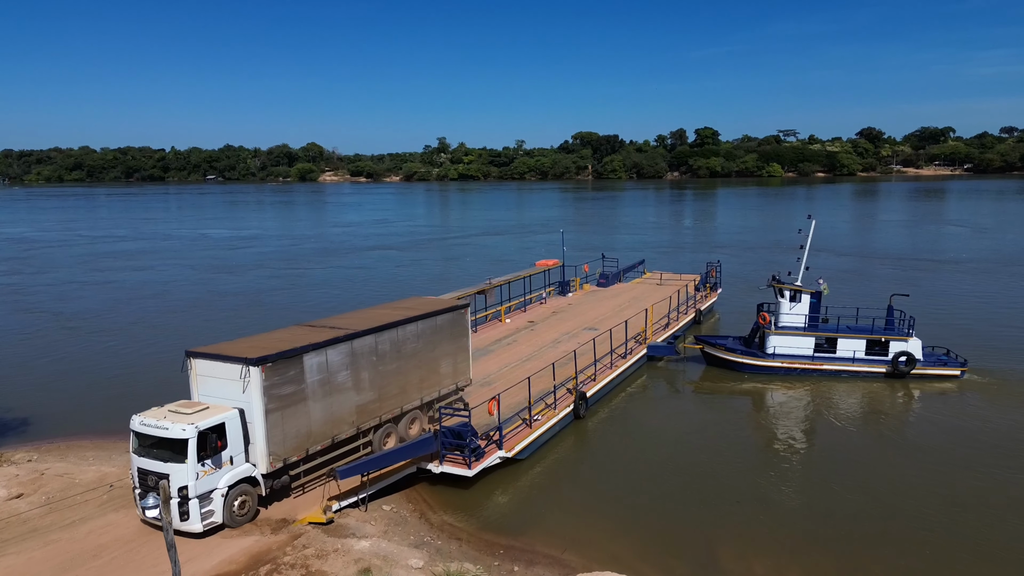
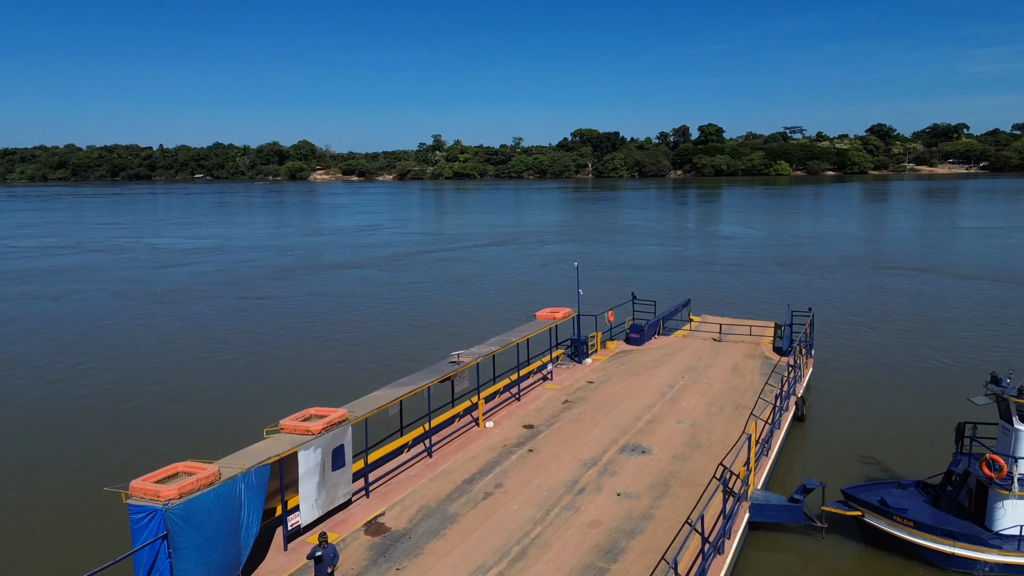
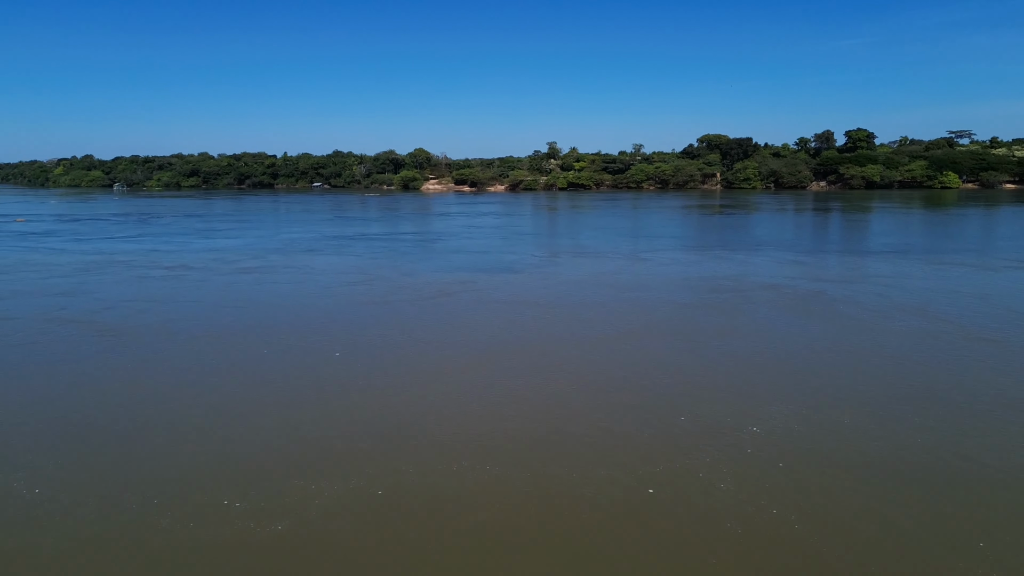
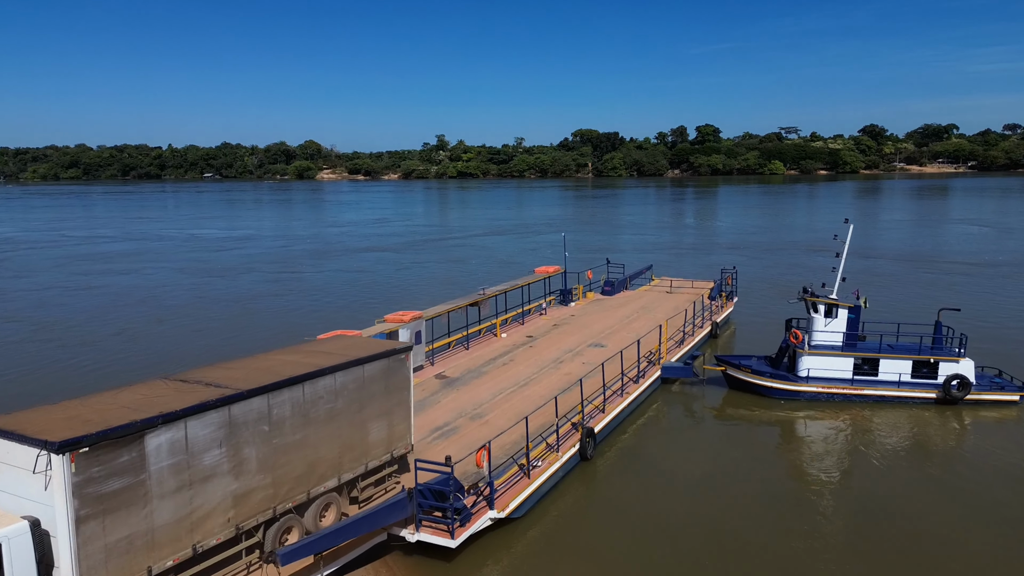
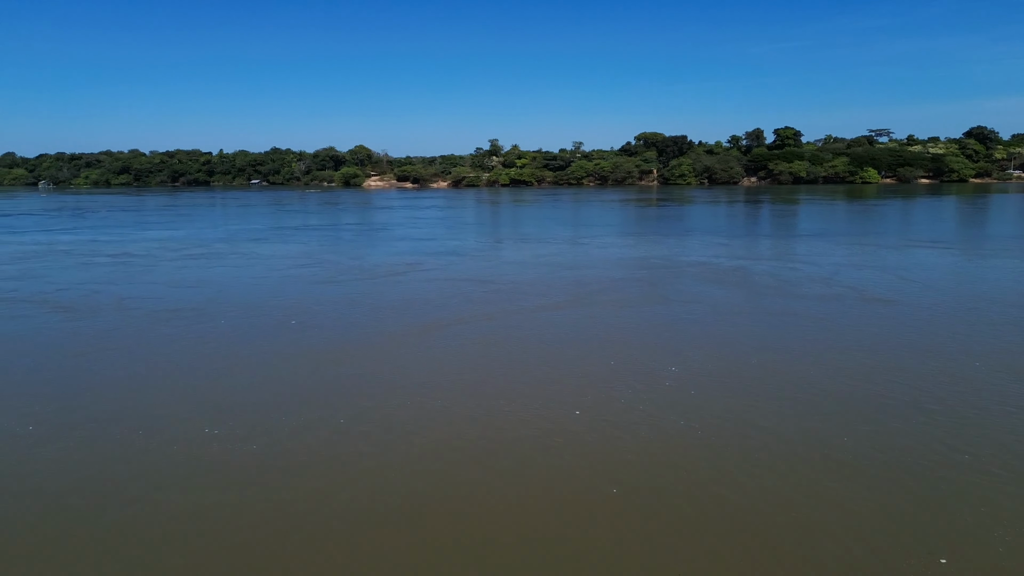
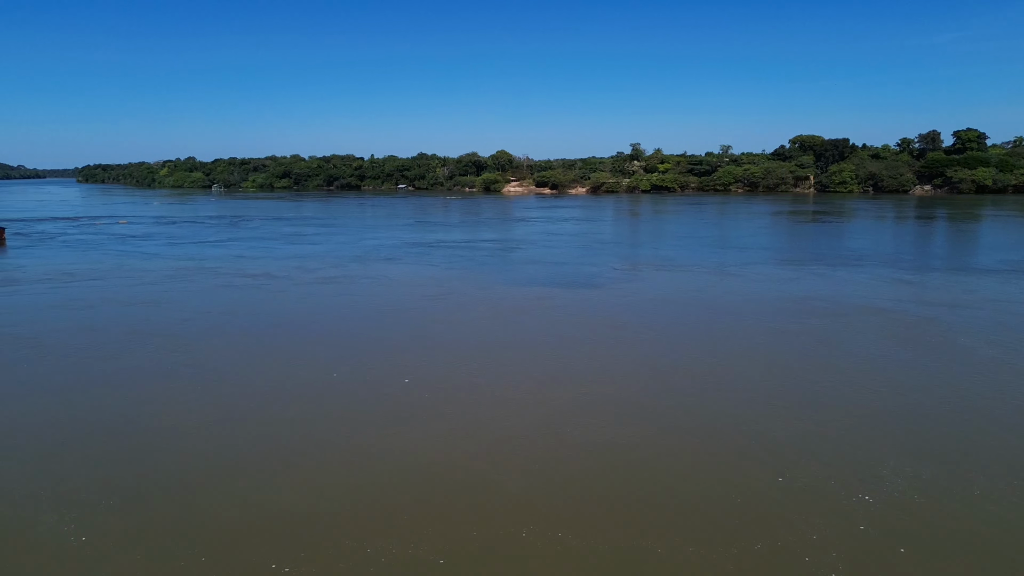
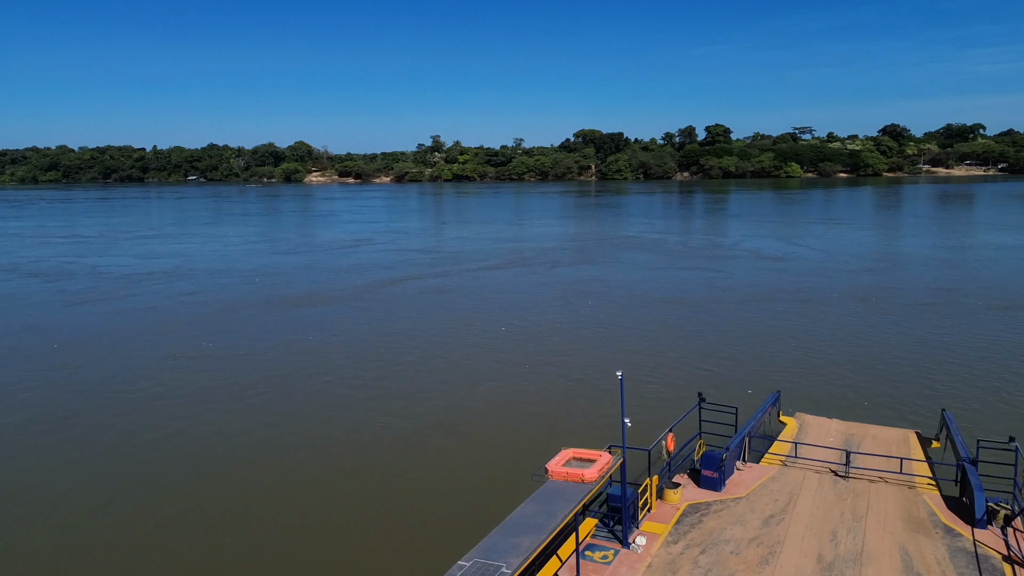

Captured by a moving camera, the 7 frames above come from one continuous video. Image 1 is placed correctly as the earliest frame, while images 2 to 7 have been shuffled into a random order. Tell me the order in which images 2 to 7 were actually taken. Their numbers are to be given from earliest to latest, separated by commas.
4, 2, 7, 5, 3, 6
